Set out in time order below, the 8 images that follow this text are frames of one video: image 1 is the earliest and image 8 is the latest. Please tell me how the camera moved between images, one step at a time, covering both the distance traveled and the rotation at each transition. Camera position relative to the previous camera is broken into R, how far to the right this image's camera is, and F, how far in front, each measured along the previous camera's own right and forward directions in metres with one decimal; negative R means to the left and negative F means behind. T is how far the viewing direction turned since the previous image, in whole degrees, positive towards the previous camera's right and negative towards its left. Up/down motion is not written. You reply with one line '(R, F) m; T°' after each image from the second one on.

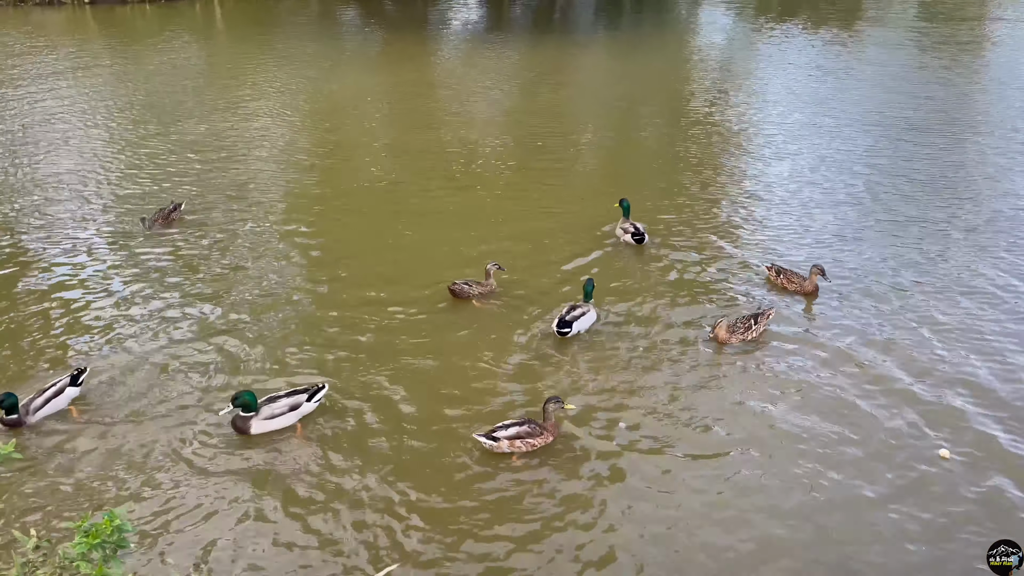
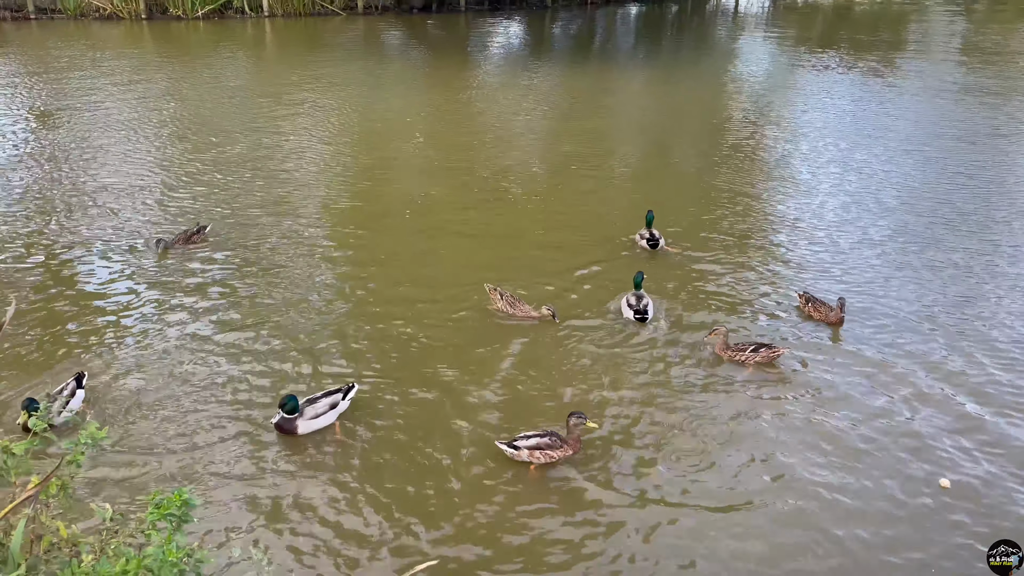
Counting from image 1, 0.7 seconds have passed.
(0.0, -0.2) m; -2°
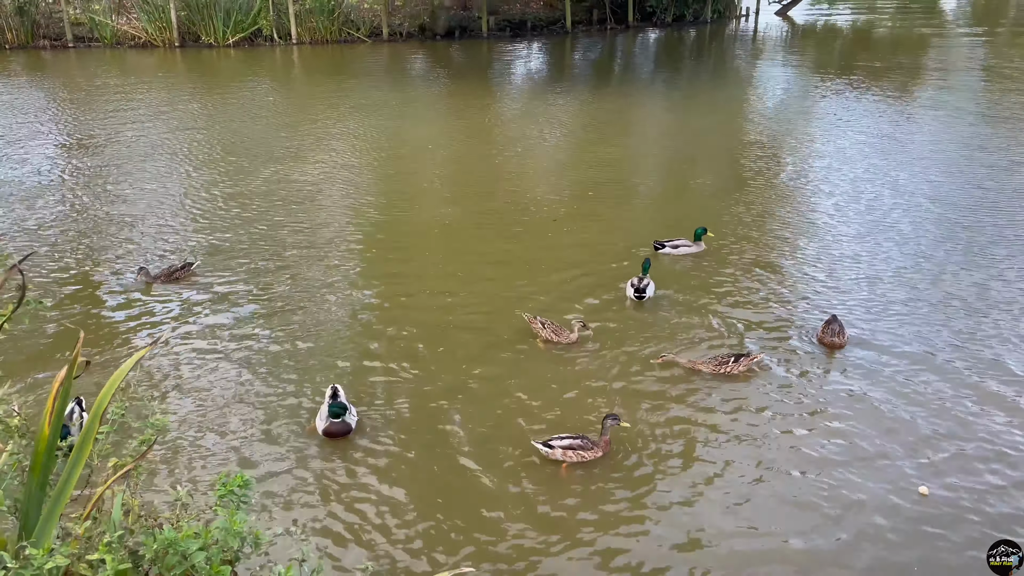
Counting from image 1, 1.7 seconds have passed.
(0.0, -0.2) m; -1°
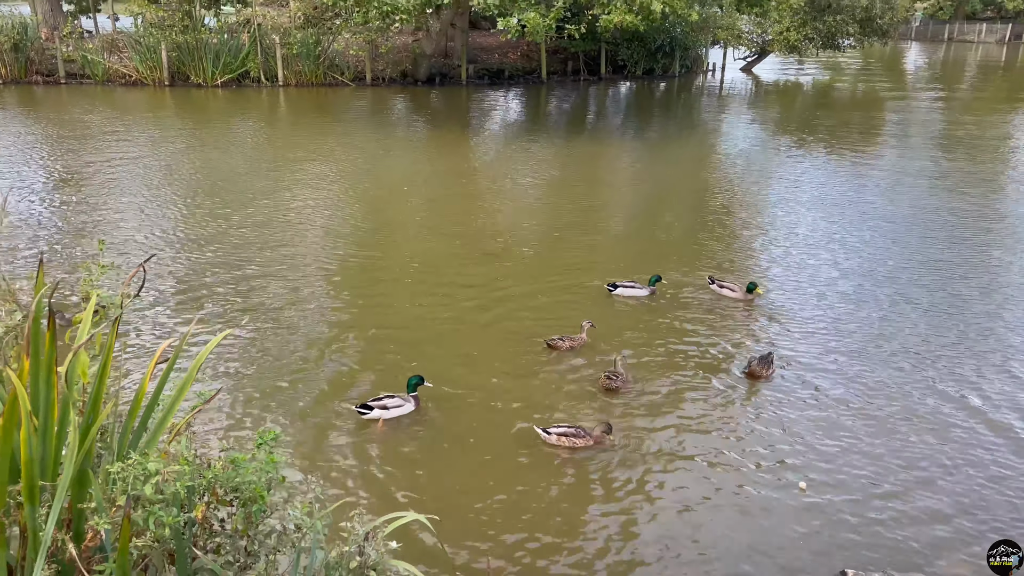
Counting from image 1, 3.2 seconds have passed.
(+0.1, -0.7) m; +2°
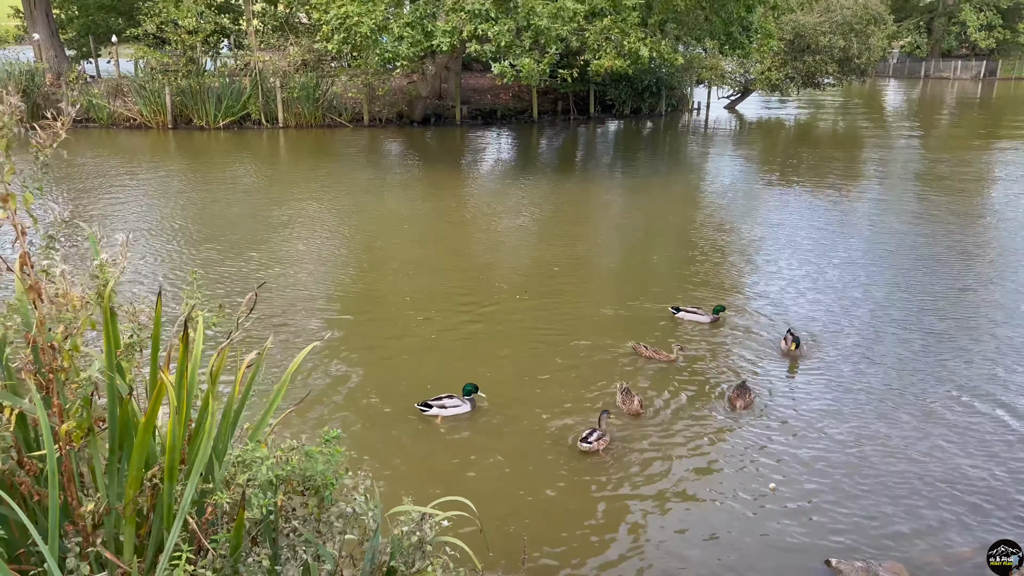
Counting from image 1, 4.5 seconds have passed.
(-0.2, -0.5) m; +1°
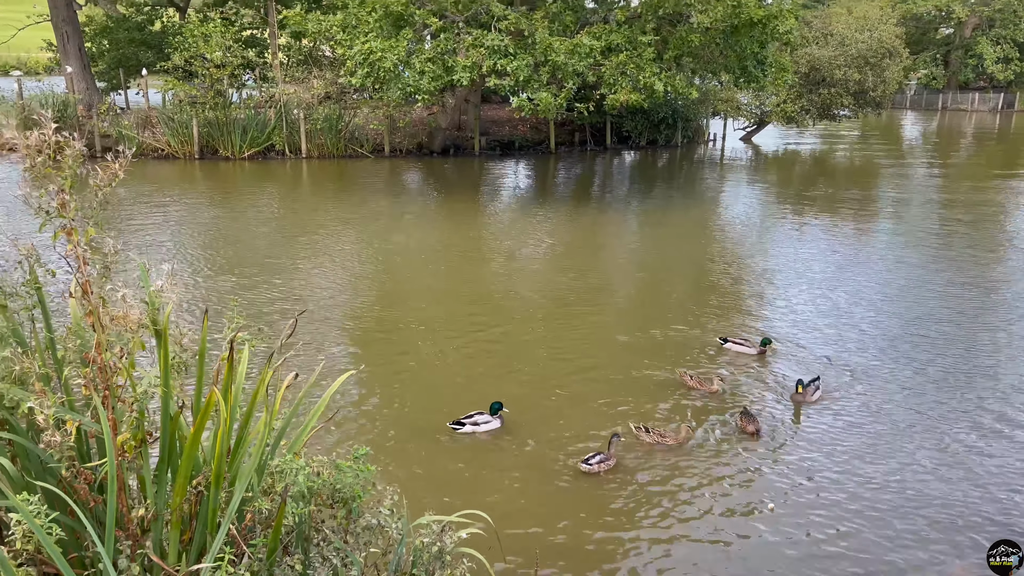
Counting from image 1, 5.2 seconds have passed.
(0.0, -0.2) m; -1°
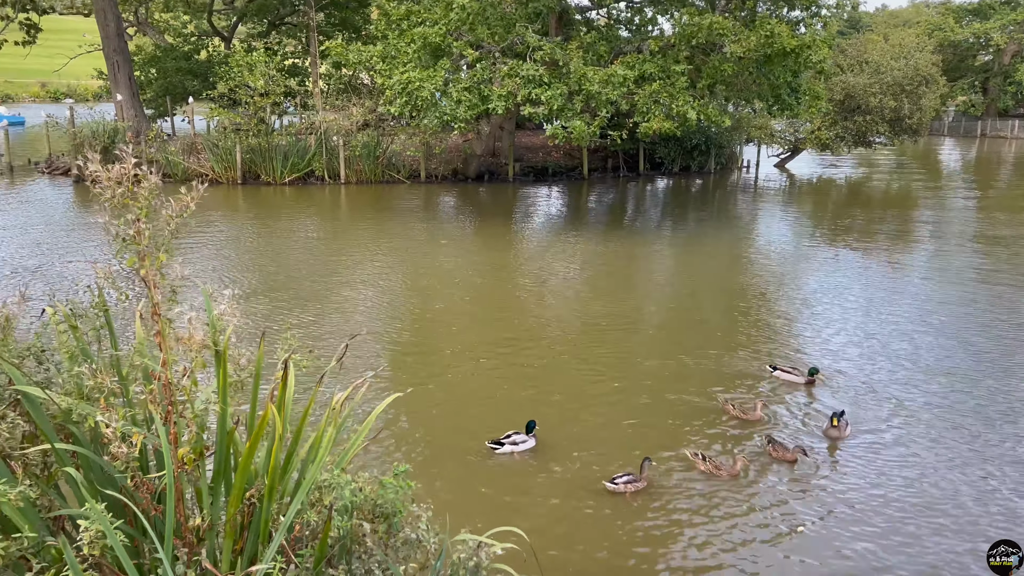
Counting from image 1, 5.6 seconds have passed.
(0.0, -0.2) m; -2°
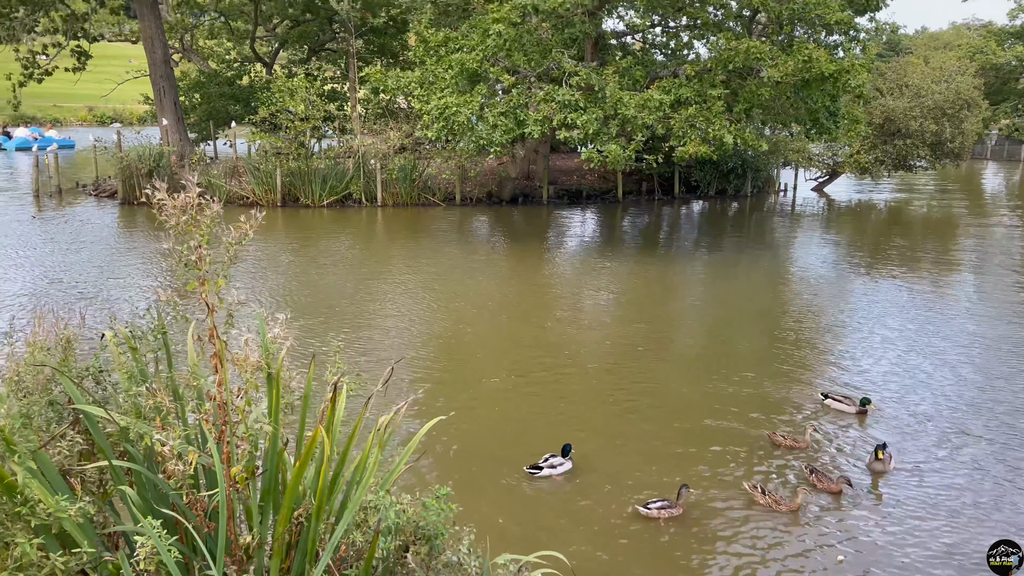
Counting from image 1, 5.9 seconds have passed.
(0.0, 0.0) m; -2°
